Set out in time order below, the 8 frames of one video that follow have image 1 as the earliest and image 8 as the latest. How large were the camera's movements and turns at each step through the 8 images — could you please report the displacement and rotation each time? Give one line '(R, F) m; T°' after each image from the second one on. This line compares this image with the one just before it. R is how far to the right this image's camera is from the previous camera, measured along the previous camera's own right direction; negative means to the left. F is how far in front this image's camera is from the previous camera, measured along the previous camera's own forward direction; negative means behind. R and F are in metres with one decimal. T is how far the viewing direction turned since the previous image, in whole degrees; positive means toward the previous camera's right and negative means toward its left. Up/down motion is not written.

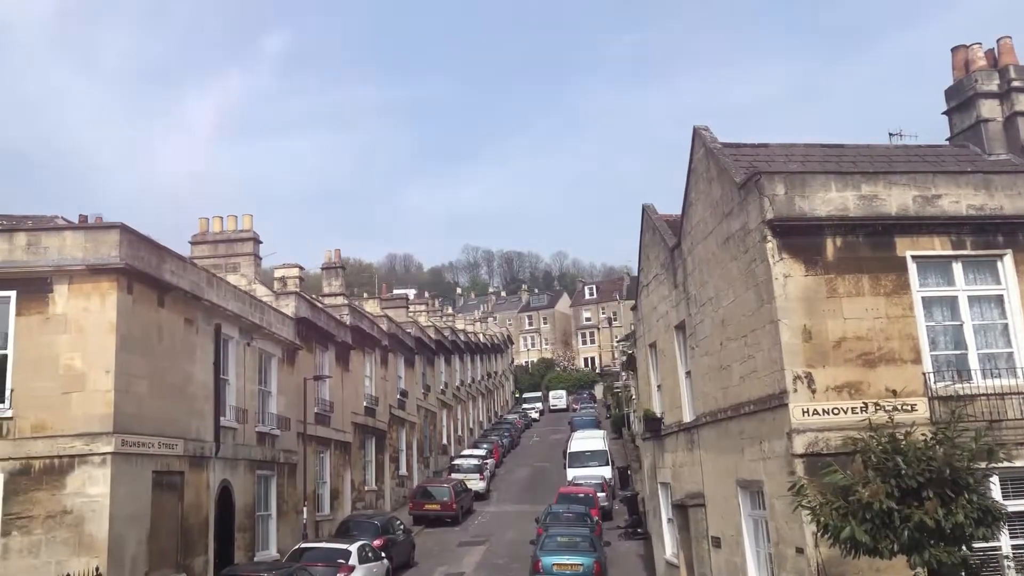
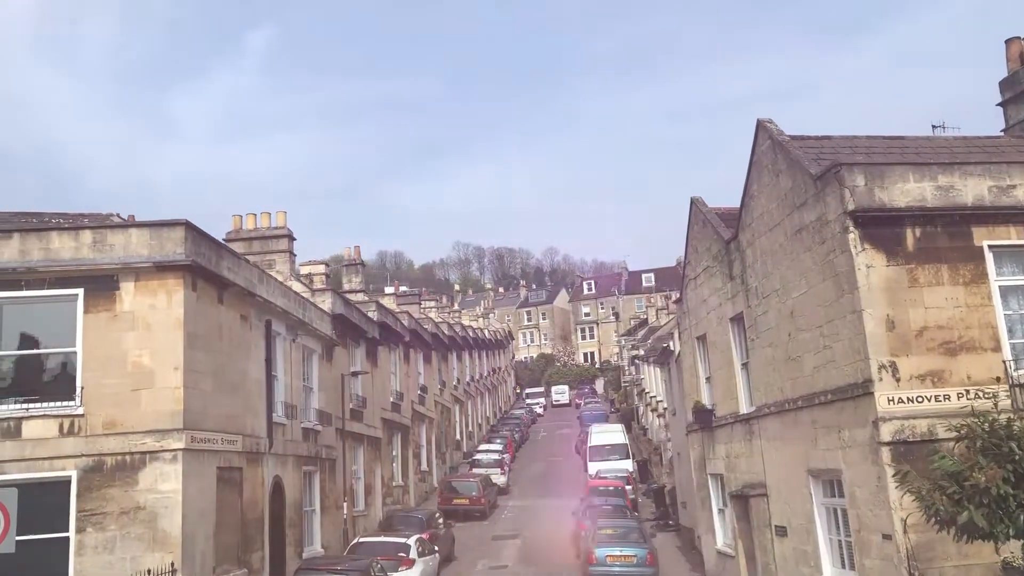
(-1.2, -0.1) m; +1°
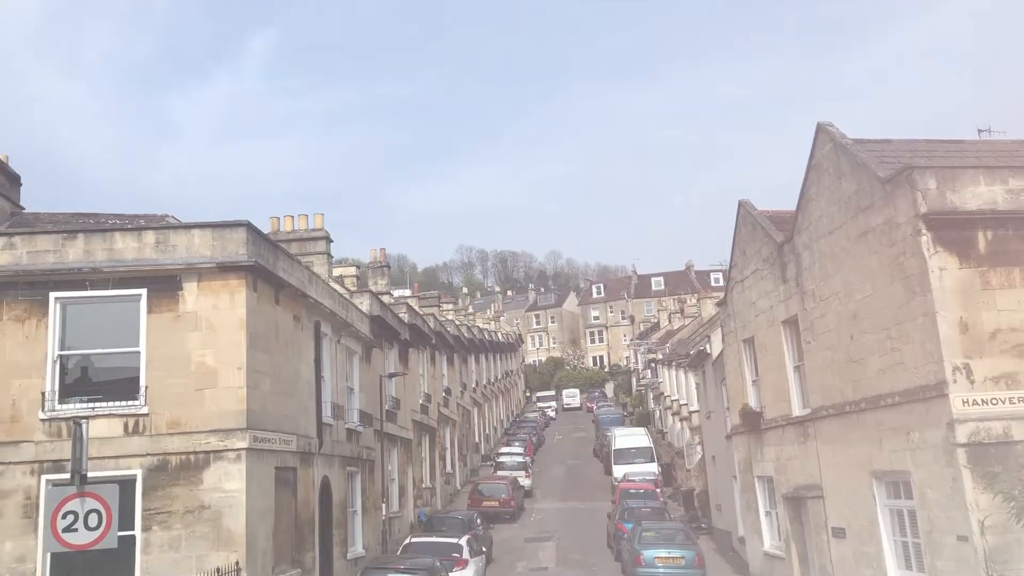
(-0.9, -0.1) m; 0°
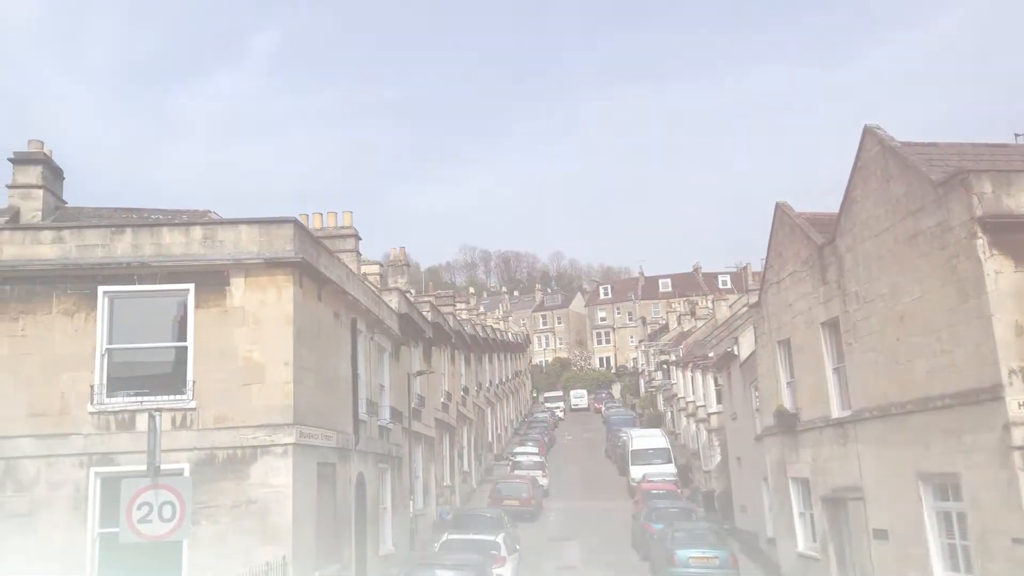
(-0.7, 0.0) m; 0°
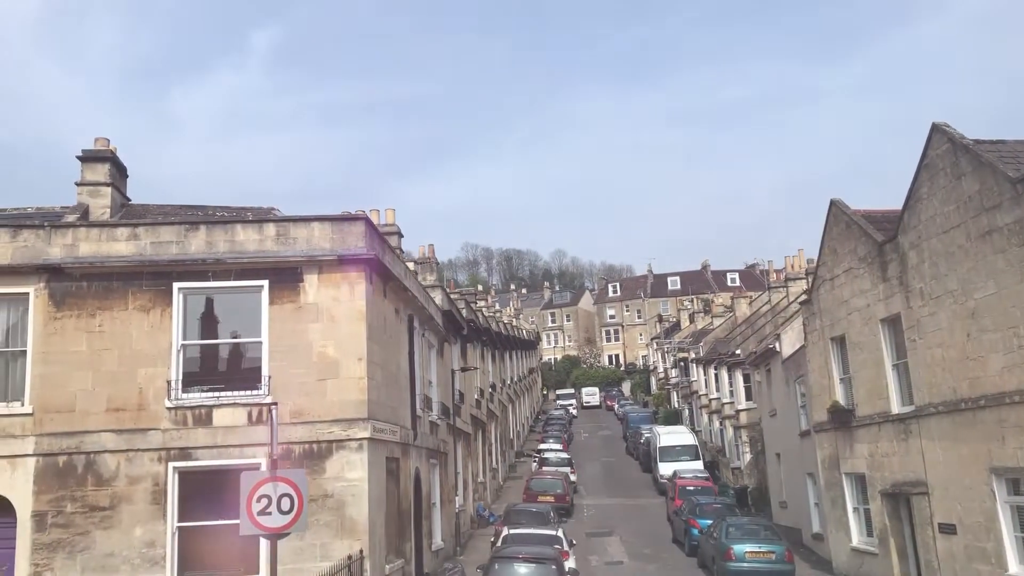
(-1.1, -0.1) m; 0°
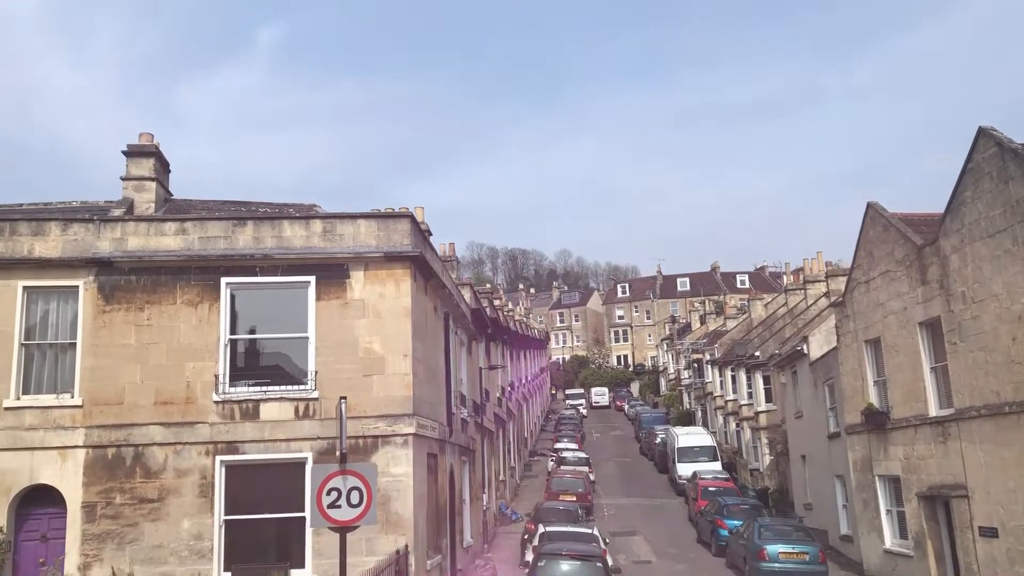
(-0.7, -0.1) m; 0°
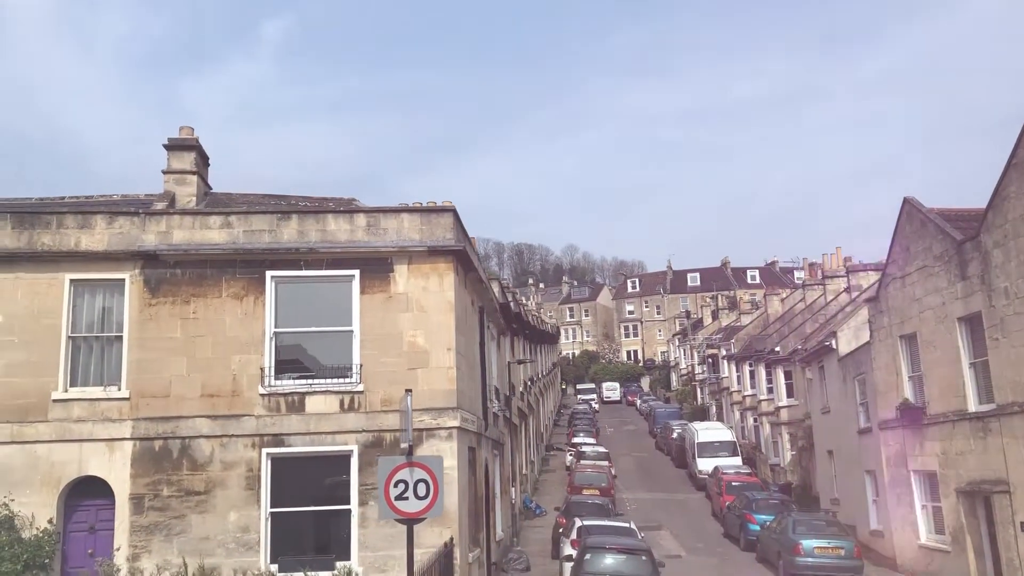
(-0.6, 0.0) m; 0°
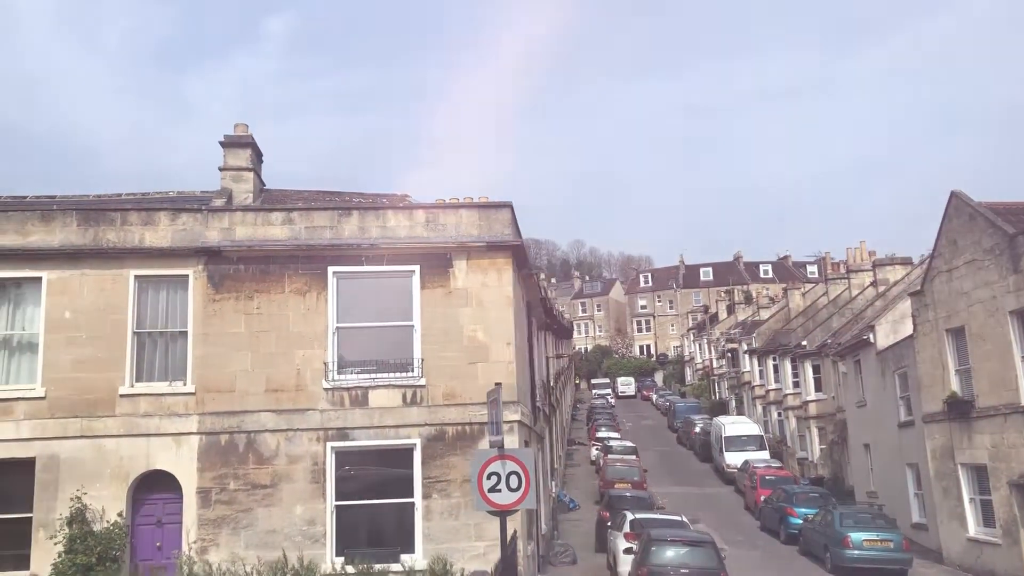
(-0.9, -0.1) m; 0°
